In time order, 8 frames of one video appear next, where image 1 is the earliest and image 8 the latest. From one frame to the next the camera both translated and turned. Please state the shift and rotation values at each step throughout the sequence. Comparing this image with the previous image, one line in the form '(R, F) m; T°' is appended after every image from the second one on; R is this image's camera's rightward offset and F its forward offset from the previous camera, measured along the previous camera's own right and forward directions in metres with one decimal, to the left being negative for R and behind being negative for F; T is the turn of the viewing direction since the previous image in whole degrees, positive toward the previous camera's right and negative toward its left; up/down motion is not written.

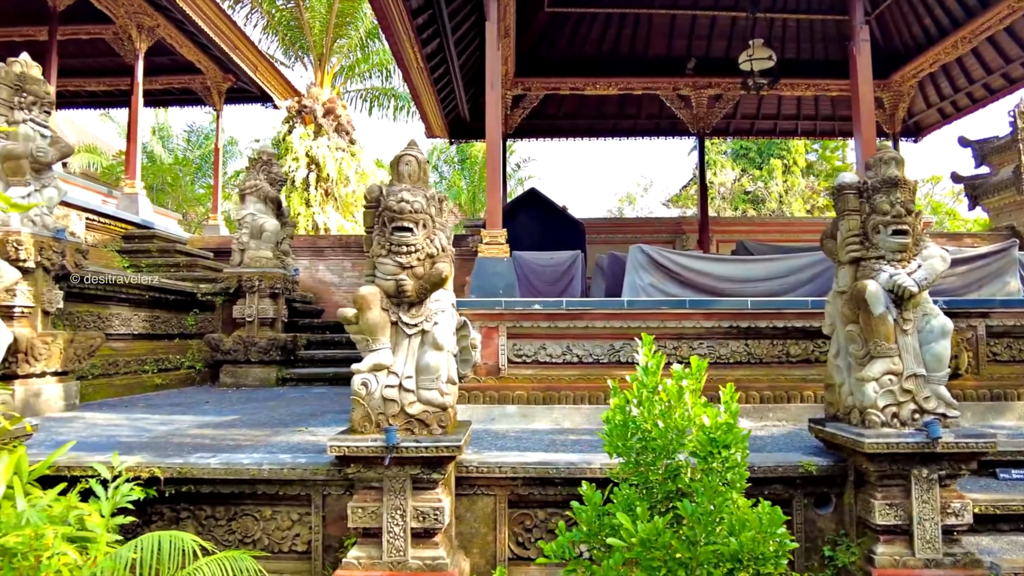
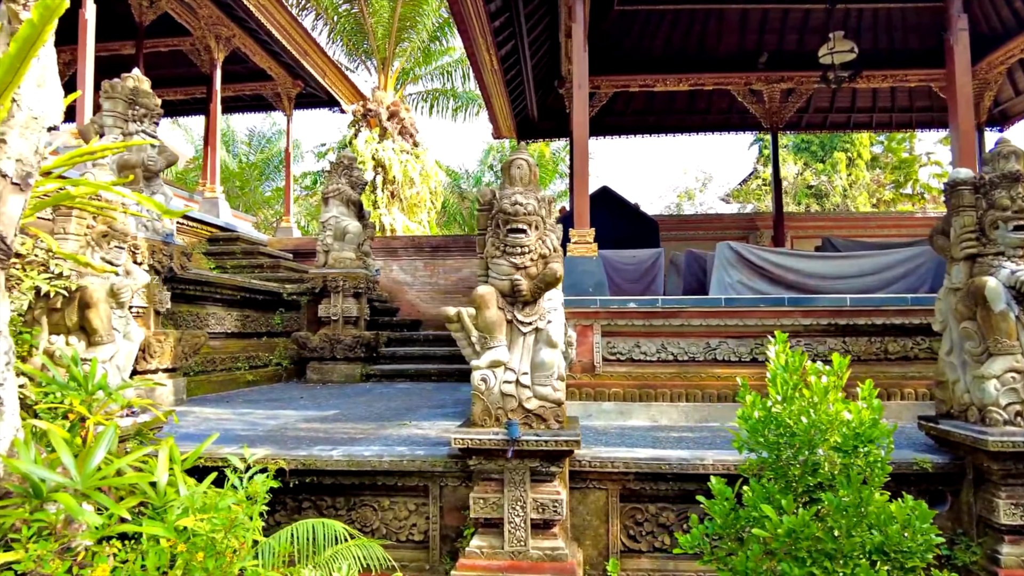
(-0.3, -0.1) m; -4°
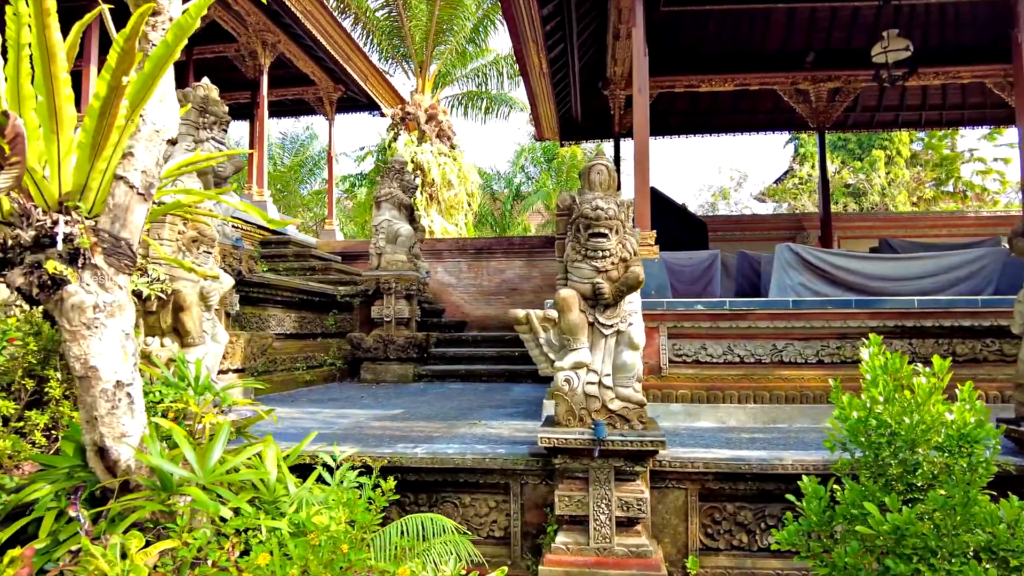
(-0.2, -0.1) m; -2°
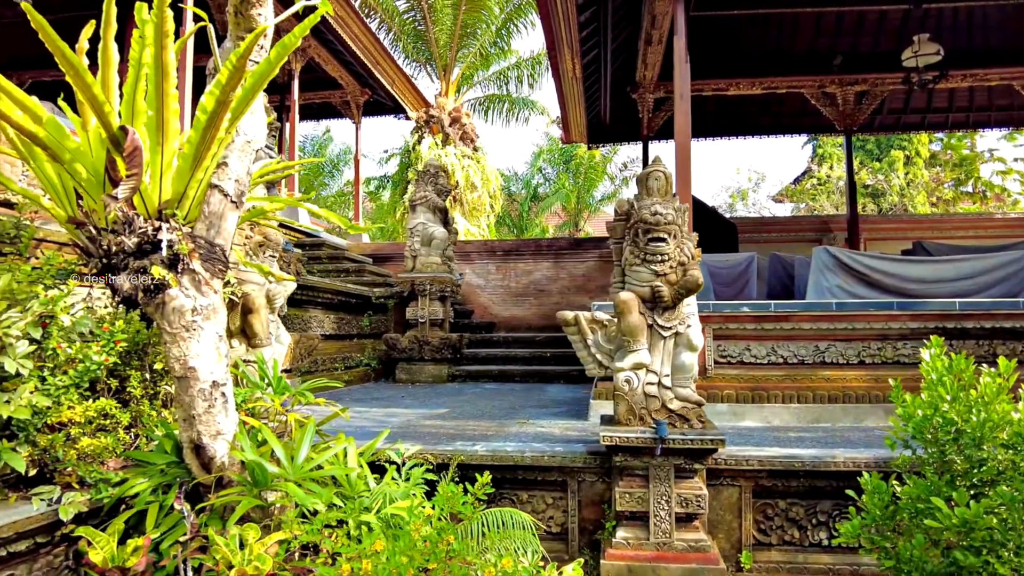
(-0.2, -0.1) m; -1°
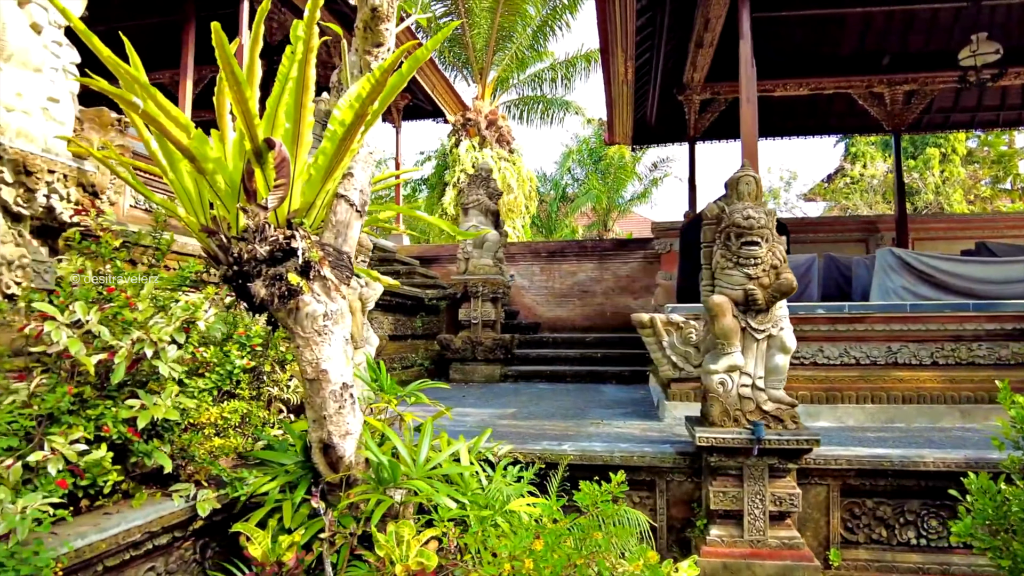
(-0.3, -0.1) m; -2°
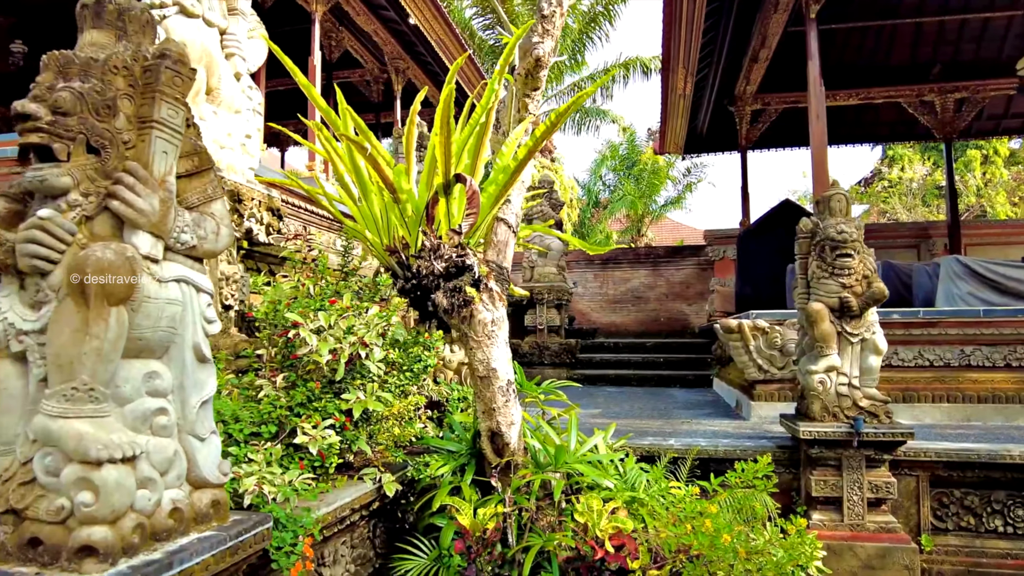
(-0.5, -0.4) m; -2°
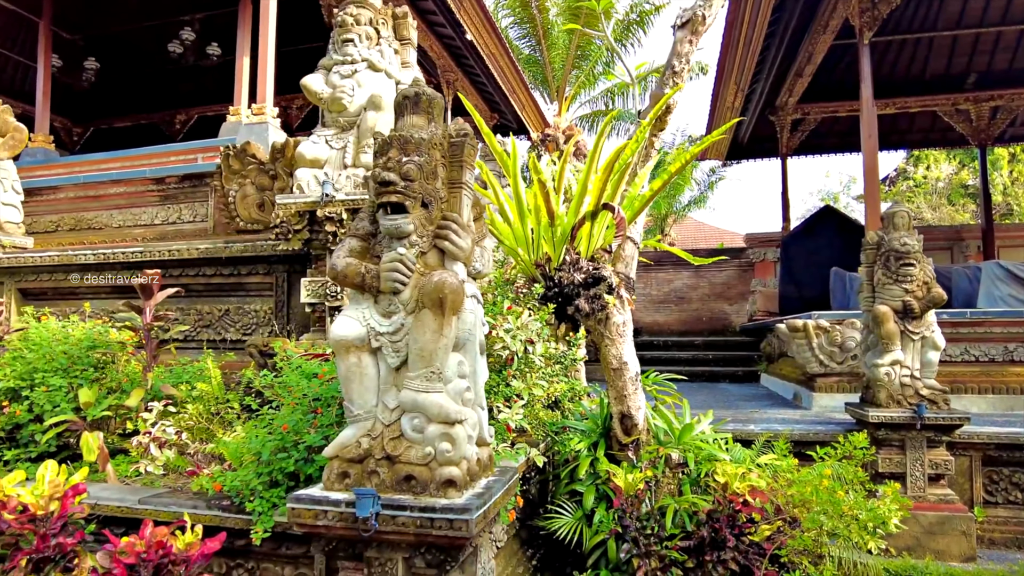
(-0.5, -0.6) m; -1°
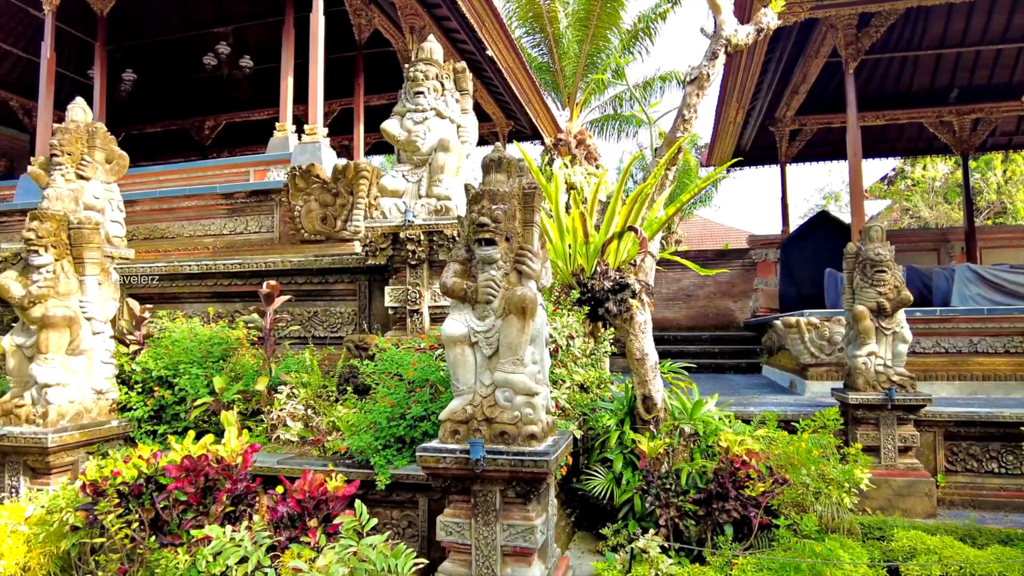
(-0.2, -0.8) m; 0°
